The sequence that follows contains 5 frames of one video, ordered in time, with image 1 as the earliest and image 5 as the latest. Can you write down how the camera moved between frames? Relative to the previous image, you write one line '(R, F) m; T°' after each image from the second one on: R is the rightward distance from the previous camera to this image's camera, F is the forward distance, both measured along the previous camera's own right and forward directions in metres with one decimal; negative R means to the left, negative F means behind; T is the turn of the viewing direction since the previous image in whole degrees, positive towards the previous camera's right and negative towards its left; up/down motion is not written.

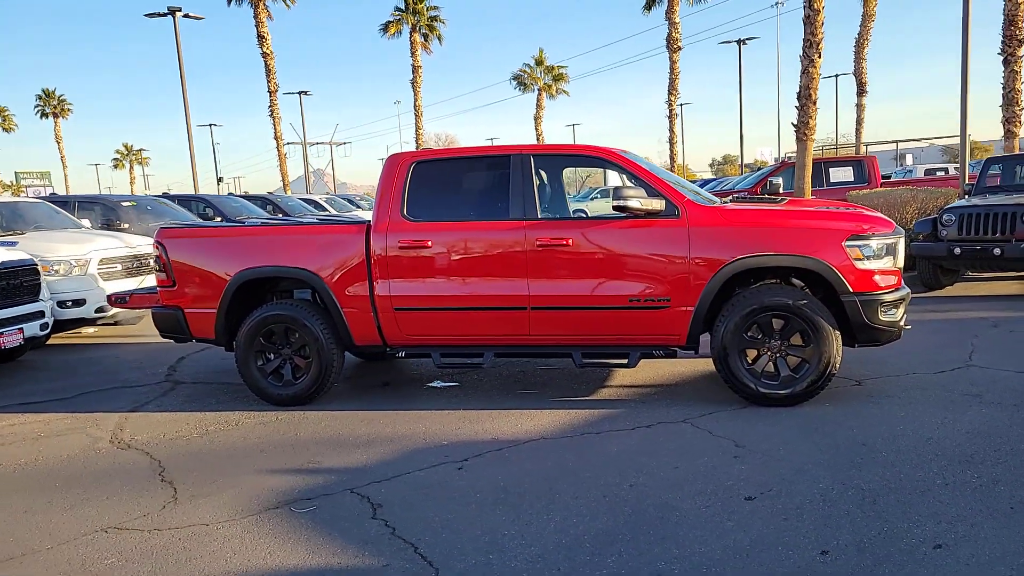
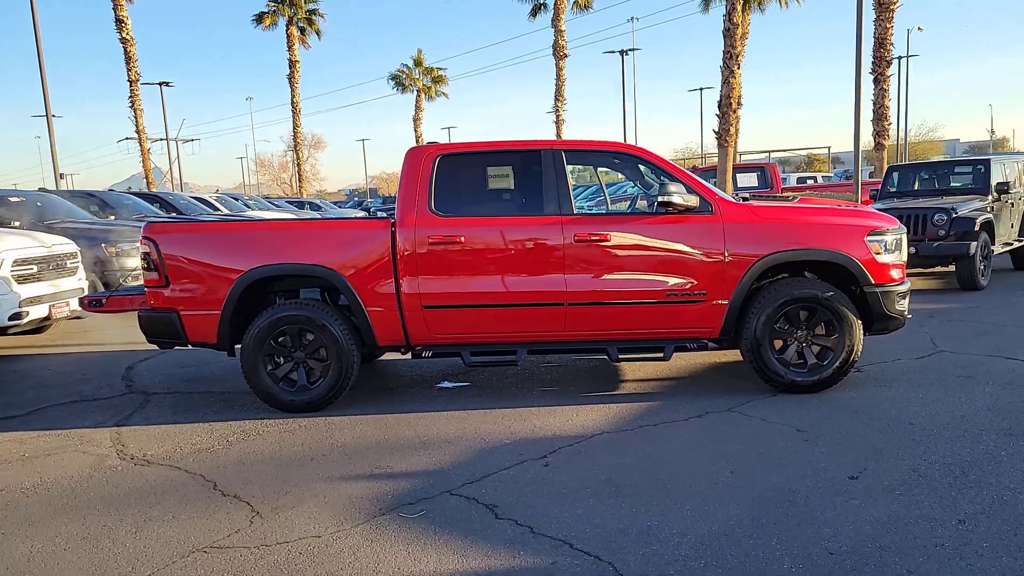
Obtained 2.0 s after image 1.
(-1.1, +0.1) m; +10°
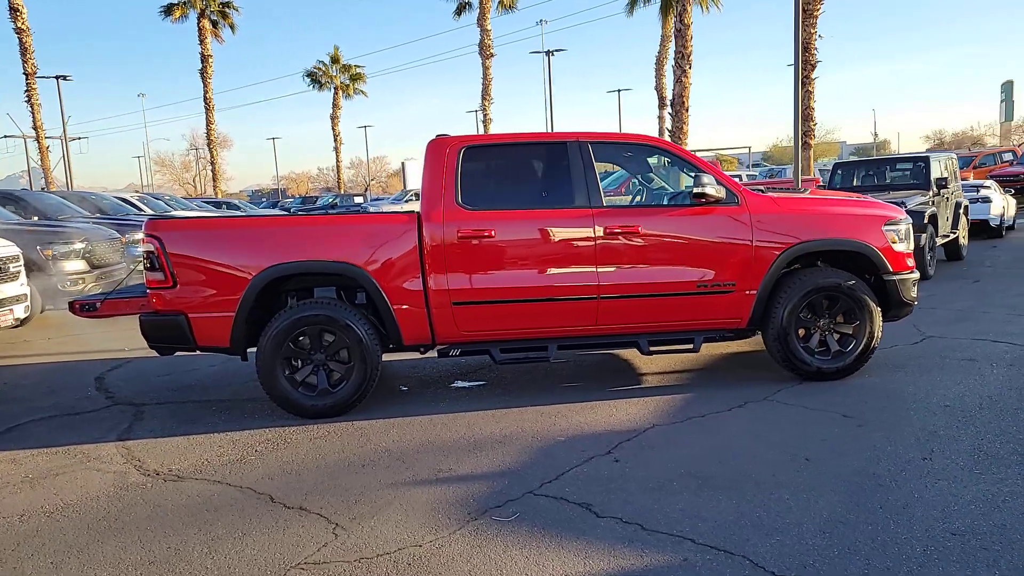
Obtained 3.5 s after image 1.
(-0.8, +0.2) m; +6°
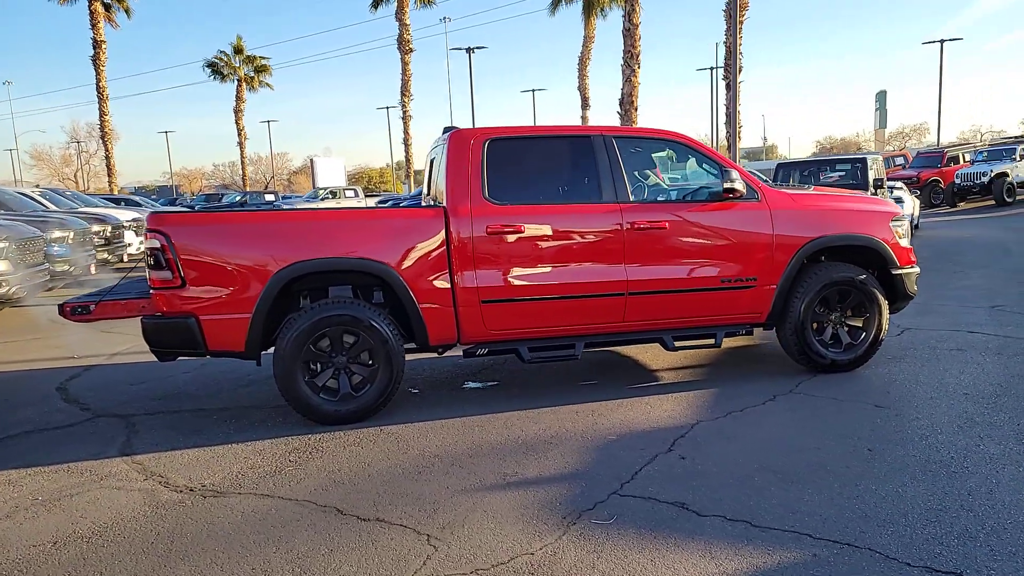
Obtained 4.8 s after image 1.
(-0.8, +0.2) m; +7°
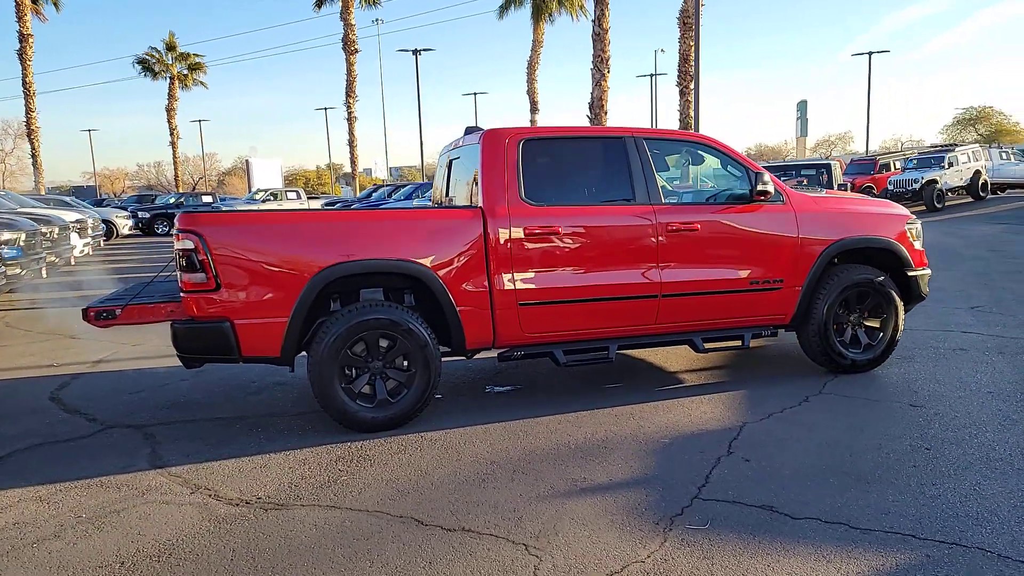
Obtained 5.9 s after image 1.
(-0.7, +0.1) m; +5°
